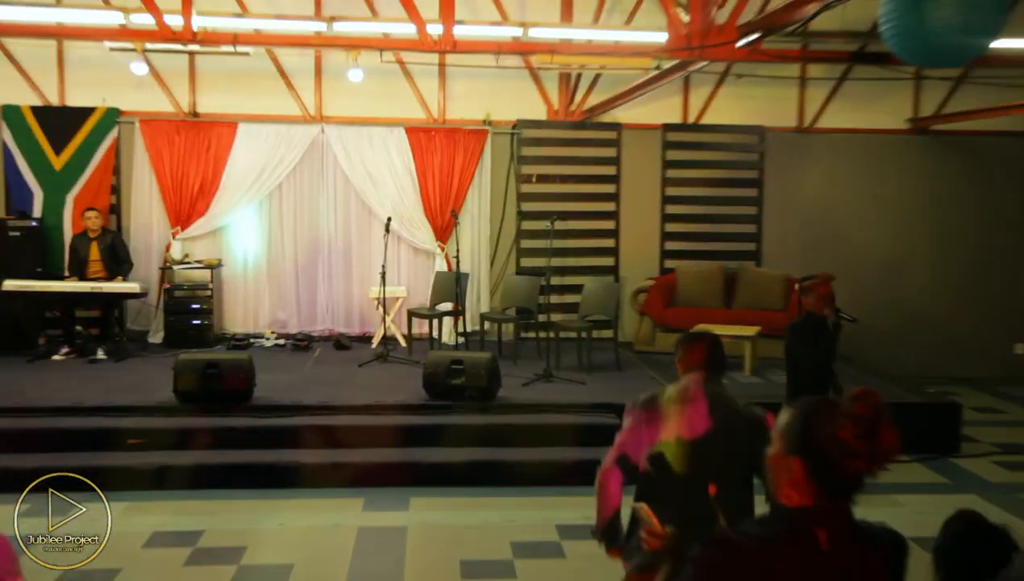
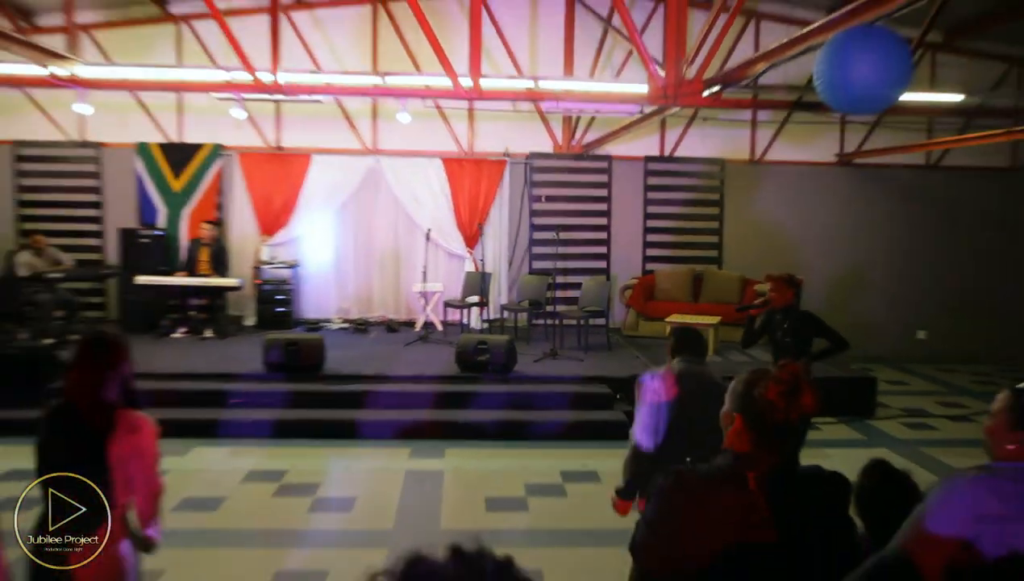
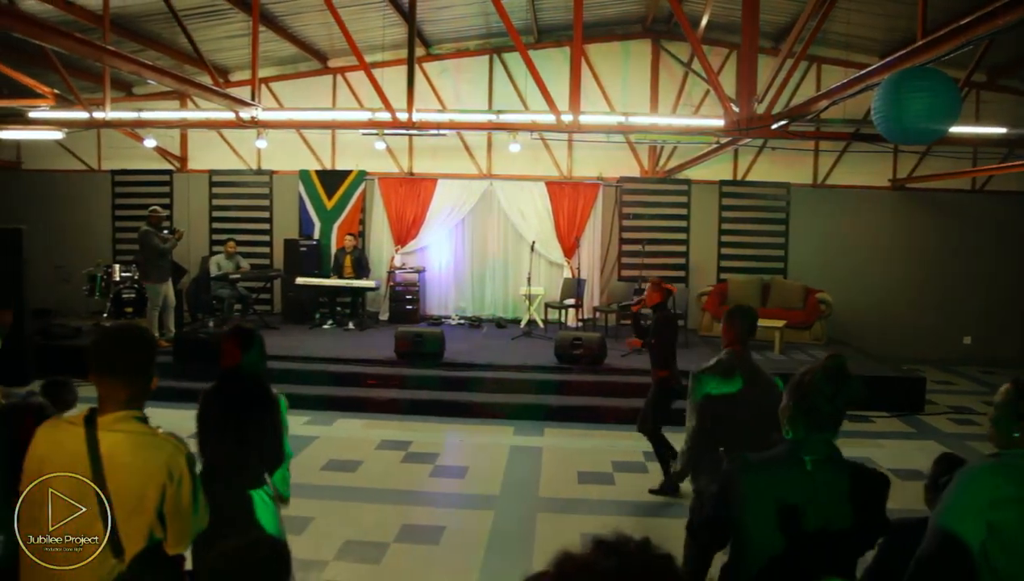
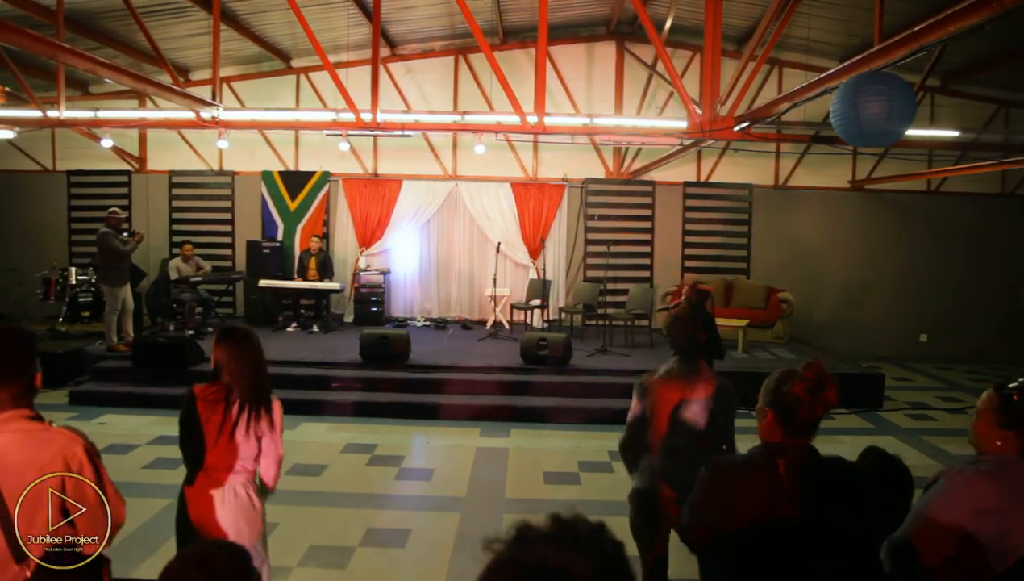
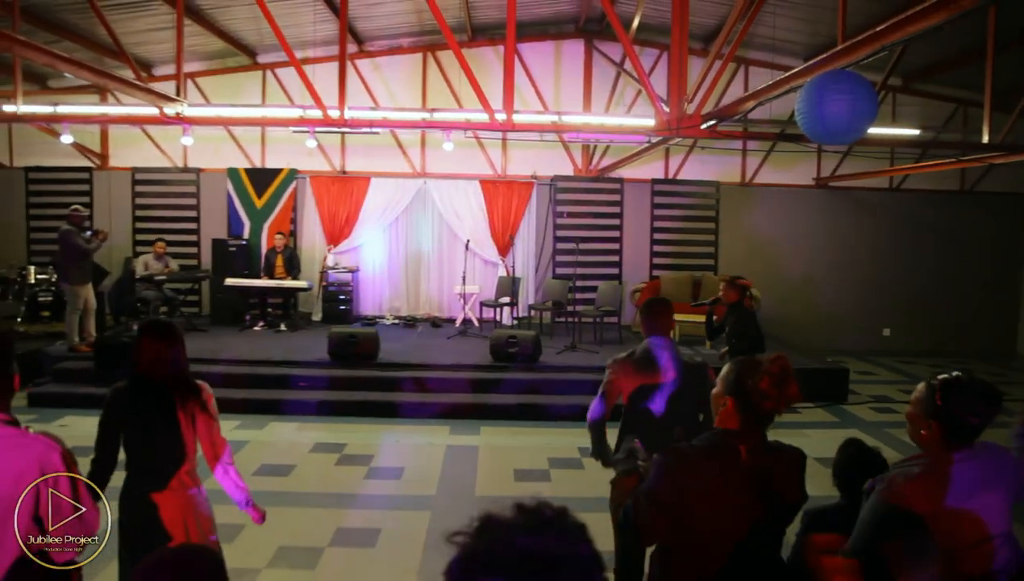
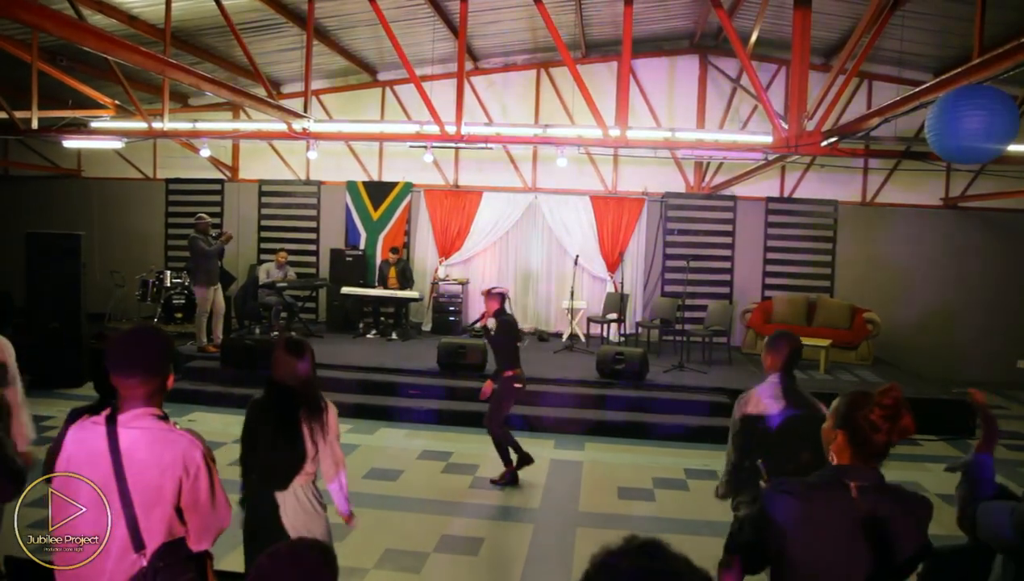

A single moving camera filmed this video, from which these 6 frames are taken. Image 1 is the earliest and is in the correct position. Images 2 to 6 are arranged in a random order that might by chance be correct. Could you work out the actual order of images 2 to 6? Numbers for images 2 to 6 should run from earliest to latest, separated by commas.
2, 5, 4, 3, 6
